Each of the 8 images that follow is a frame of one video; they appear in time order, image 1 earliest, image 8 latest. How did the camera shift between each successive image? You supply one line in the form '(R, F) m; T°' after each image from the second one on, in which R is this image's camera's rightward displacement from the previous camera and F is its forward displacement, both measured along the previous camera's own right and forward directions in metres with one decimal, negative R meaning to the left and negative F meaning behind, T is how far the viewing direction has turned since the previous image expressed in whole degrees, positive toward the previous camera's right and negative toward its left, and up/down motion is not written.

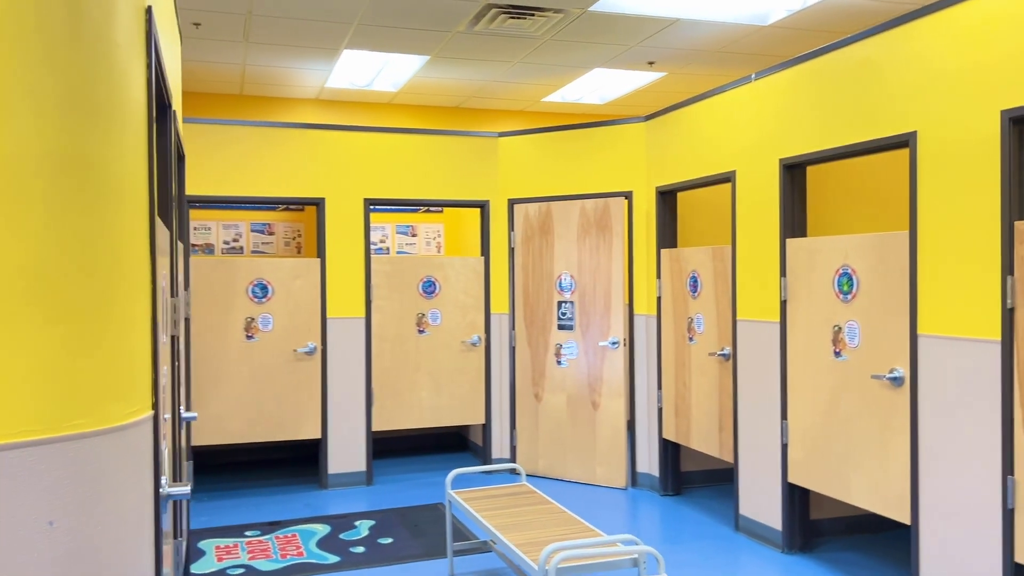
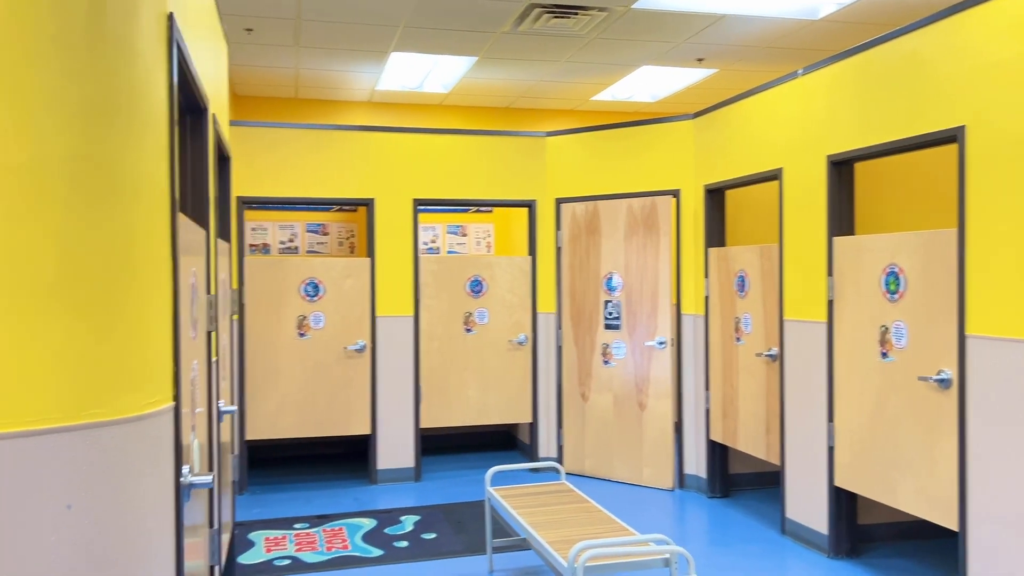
(+0.1, 0.0) m; -4°
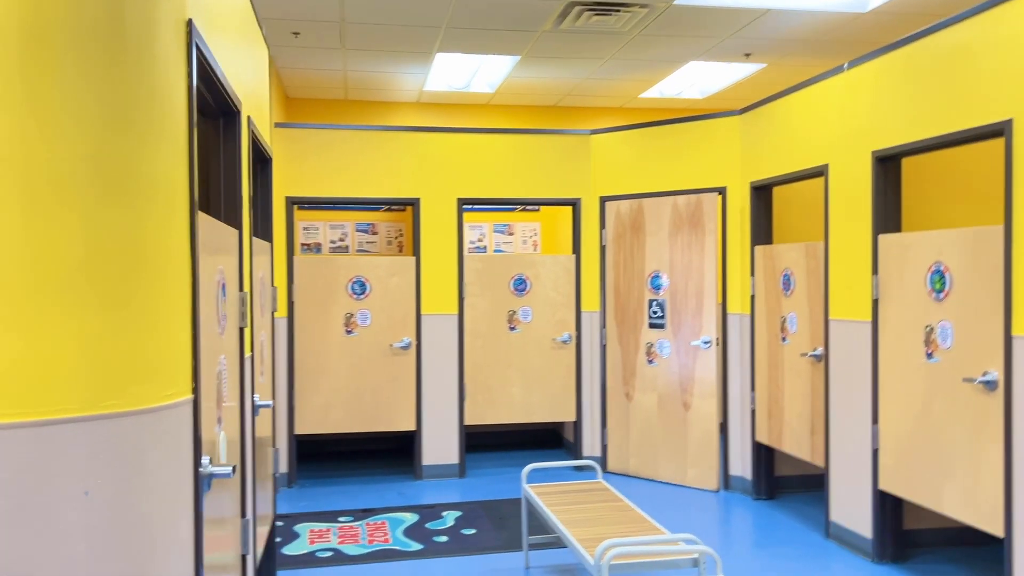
(+0.1, 0.0) m; -4°
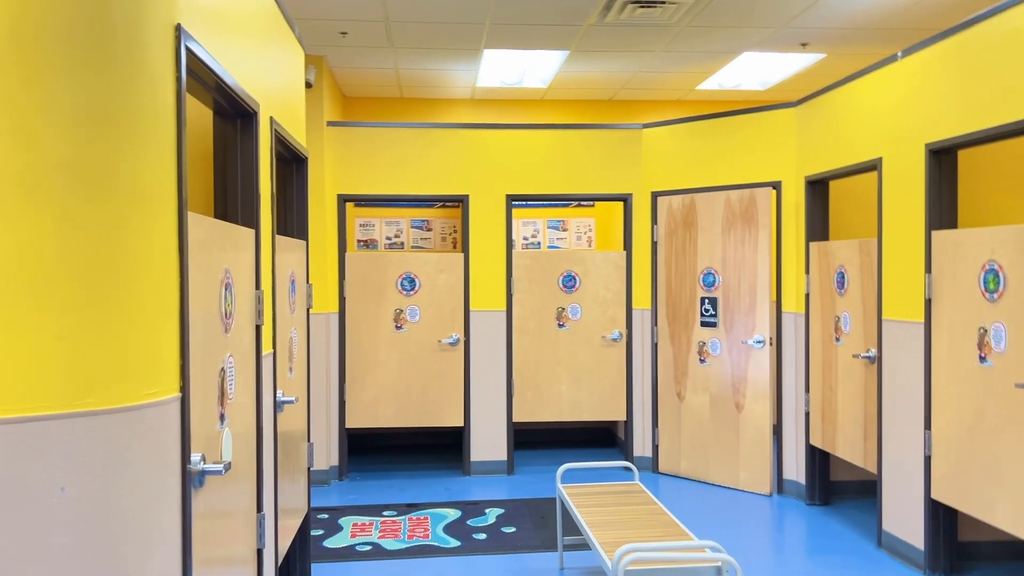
(+0.2, 0.0) m; -5°
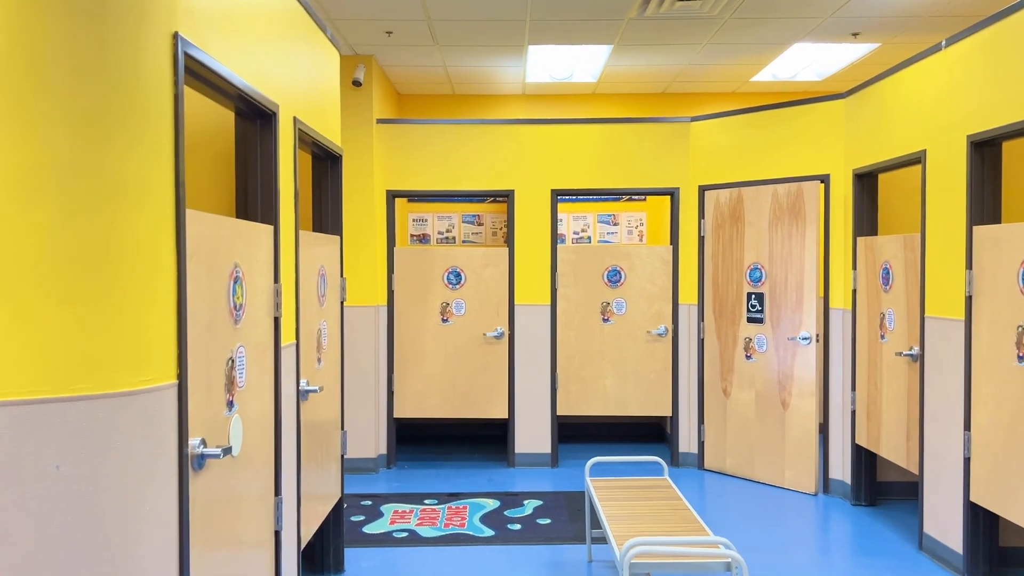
(+0.2, 0.0) m; -5°
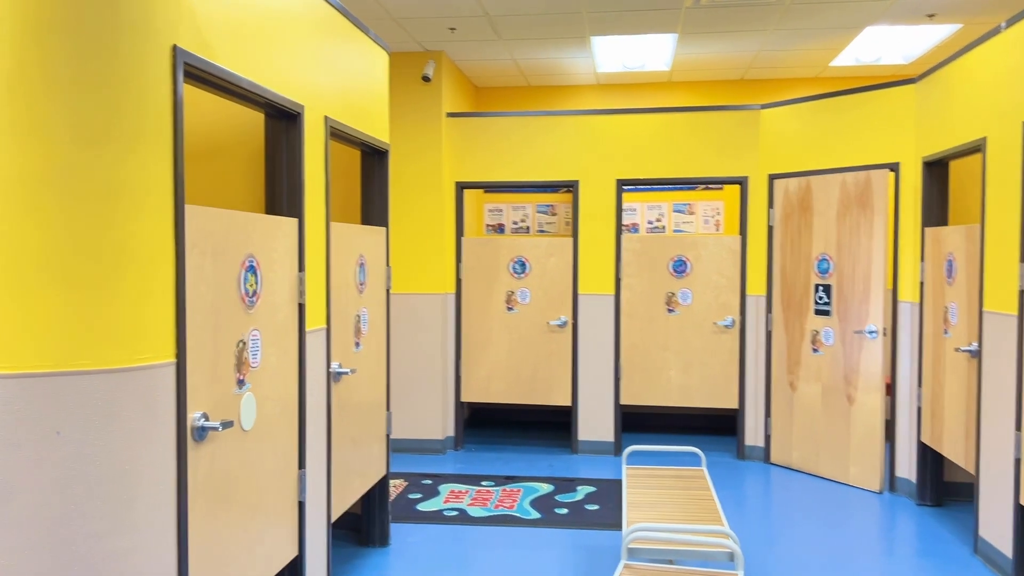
(+0.4, -0.1) m; -8°
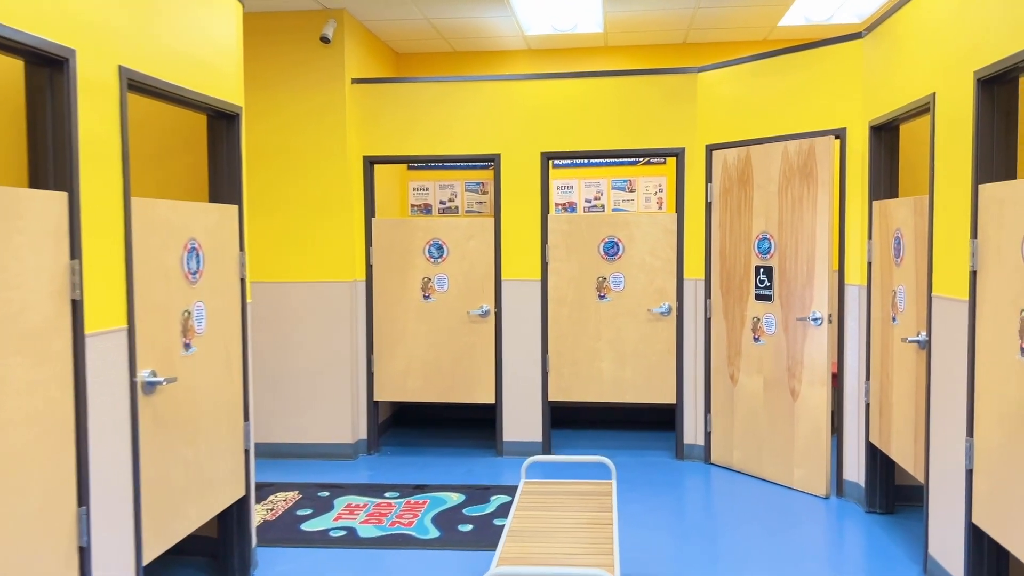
(+0.4, +0.5) m; +1°
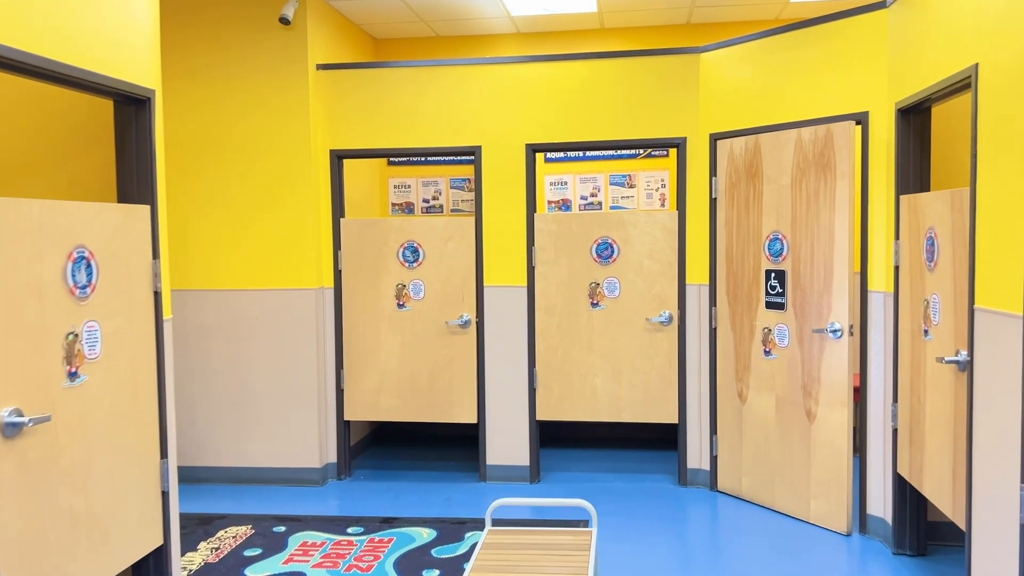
(+0.2, +0.5) m; -1°
